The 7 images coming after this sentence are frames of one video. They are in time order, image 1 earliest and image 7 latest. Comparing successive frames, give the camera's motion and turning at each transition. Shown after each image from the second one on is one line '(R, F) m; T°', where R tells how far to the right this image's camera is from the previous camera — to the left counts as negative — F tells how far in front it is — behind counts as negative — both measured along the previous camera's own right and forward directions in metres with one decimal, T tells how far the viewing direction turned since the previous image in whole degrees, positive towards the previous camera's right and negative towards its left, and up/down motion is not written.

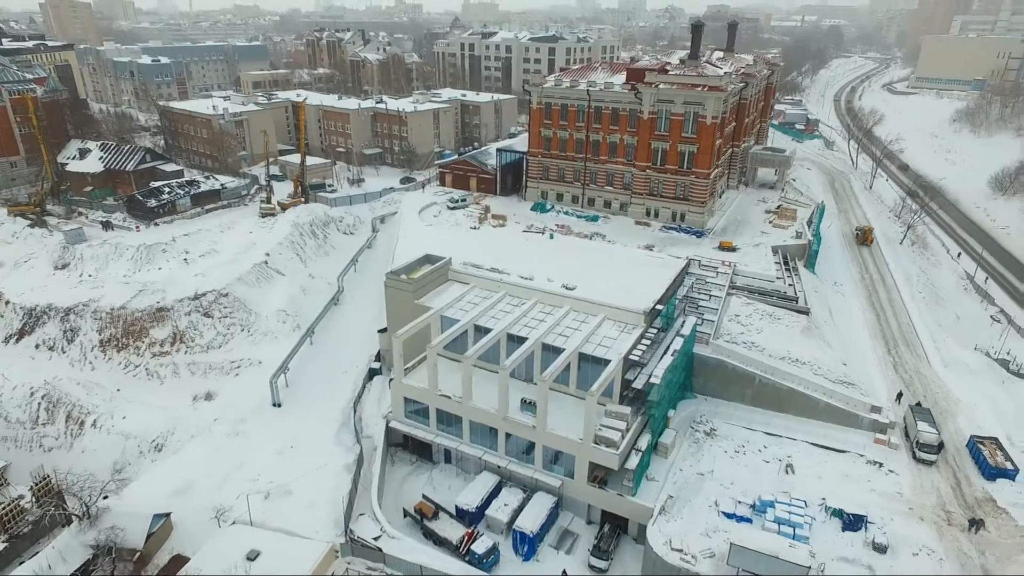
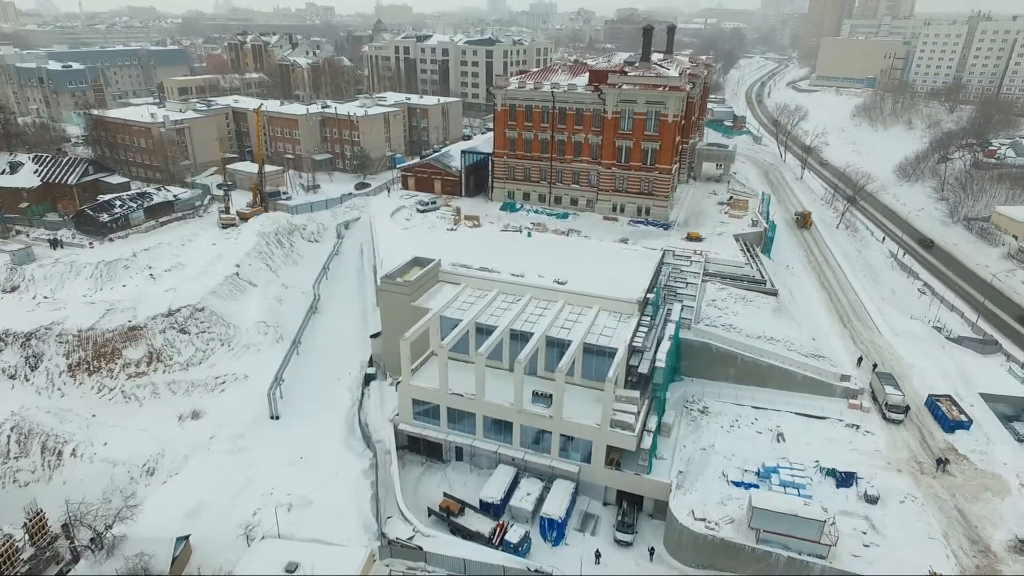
(-4.0, -0.6) m; +7°
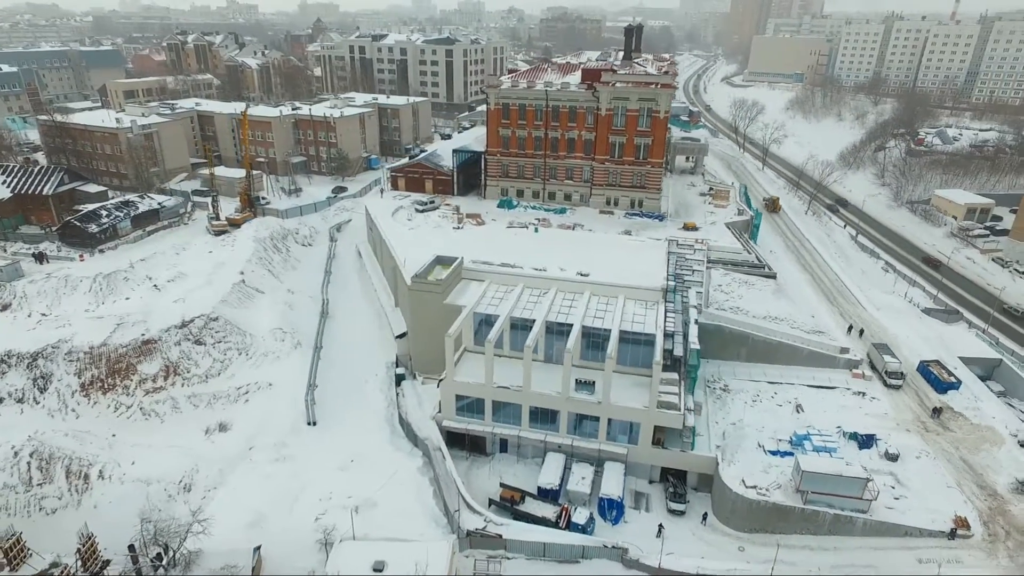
(-5.2, -0.5) m; +6°
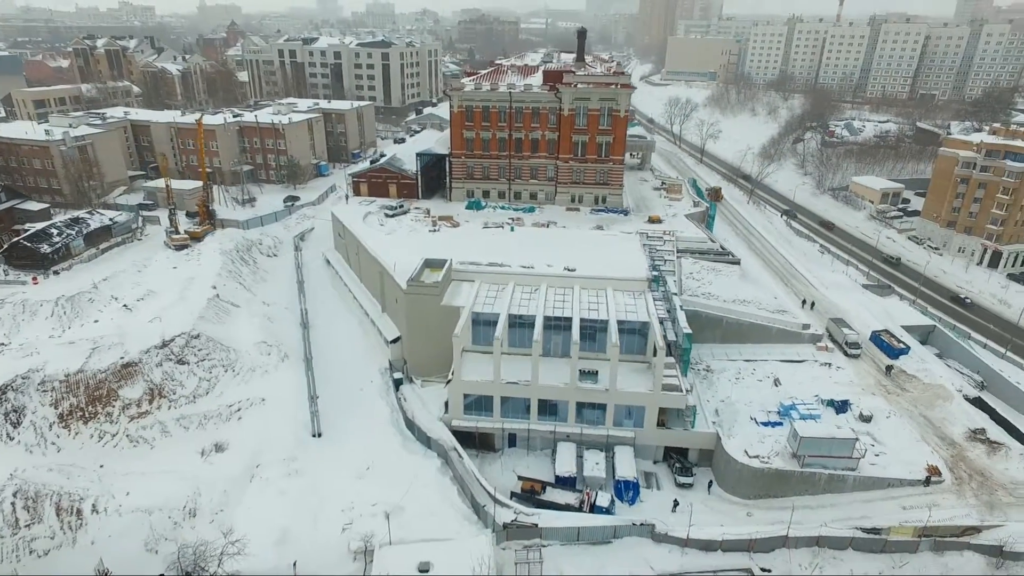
(-4.1, -0.5) m; +7°
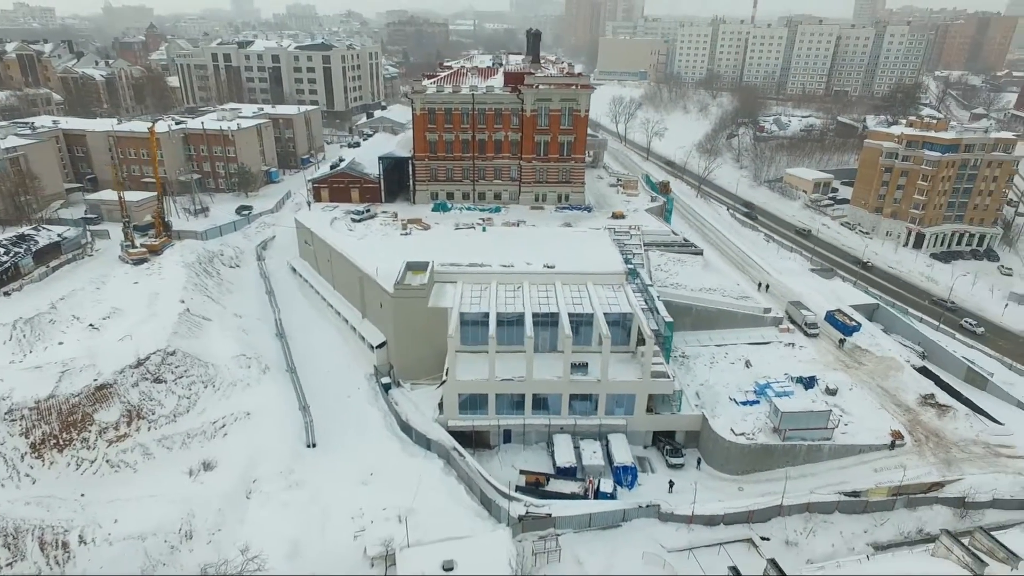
(-2.9, -0.4) m; +6°
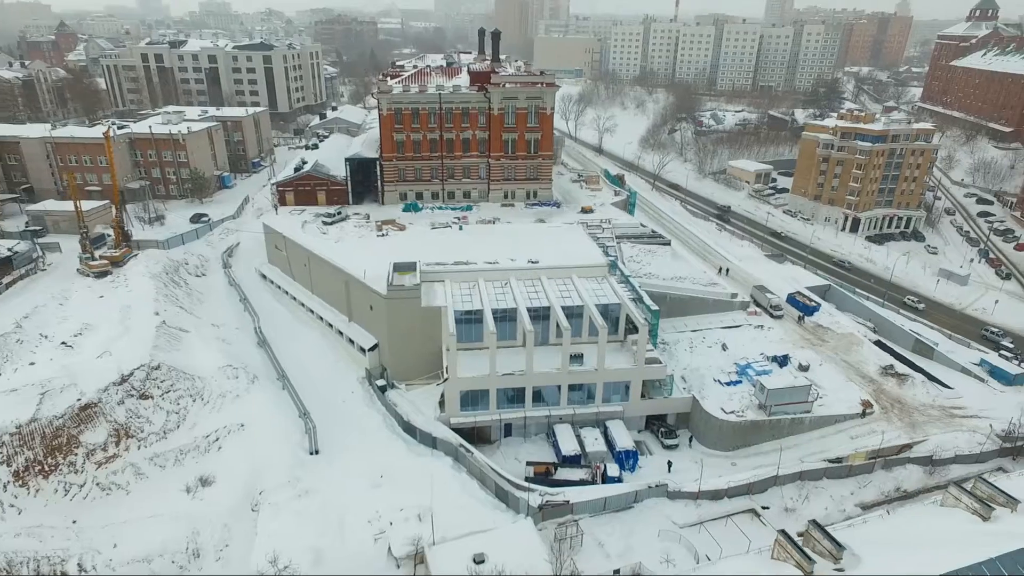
(-3.2, -0.4) m; +6°
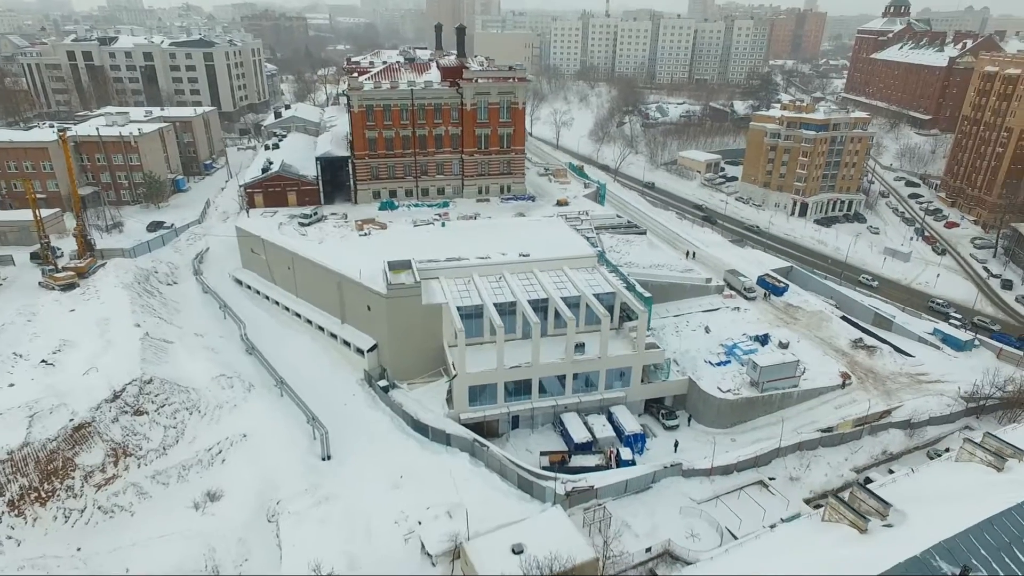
(-3.5, -0.1) m; +6°
